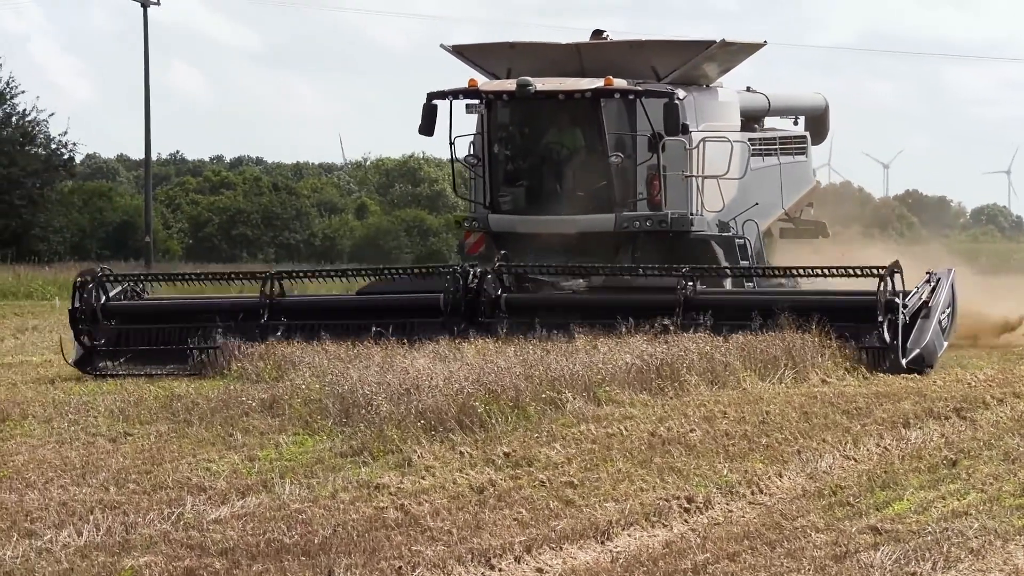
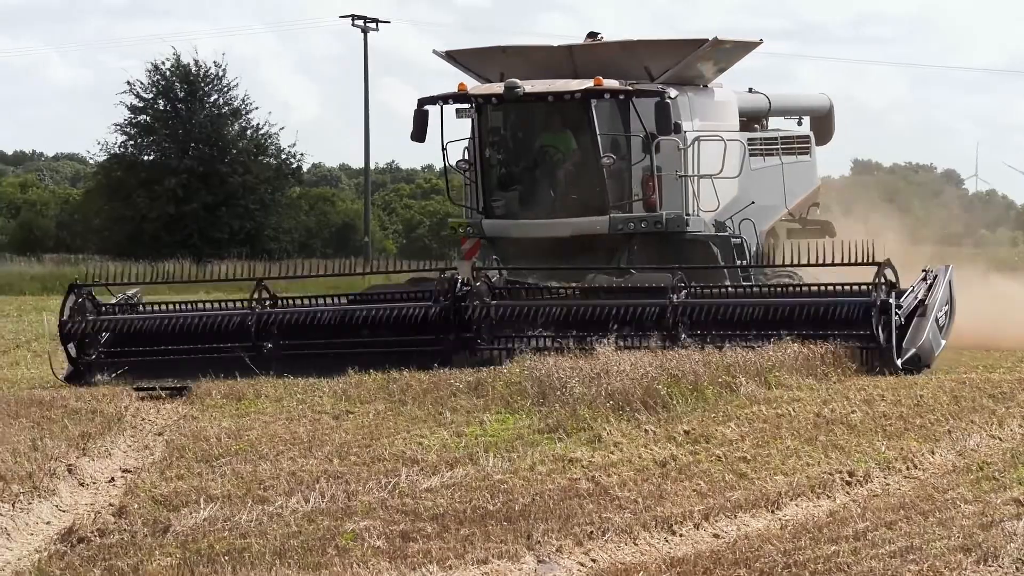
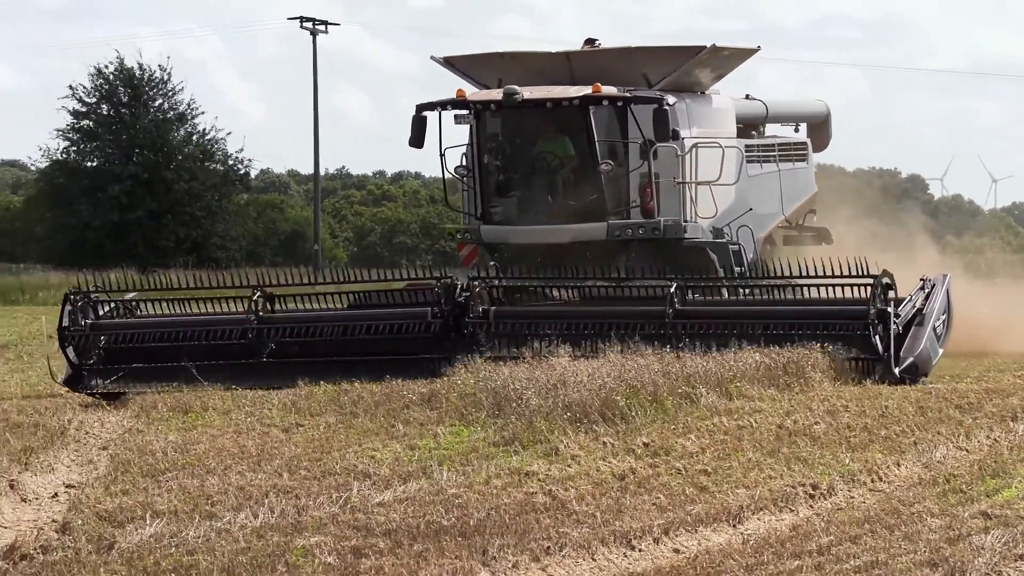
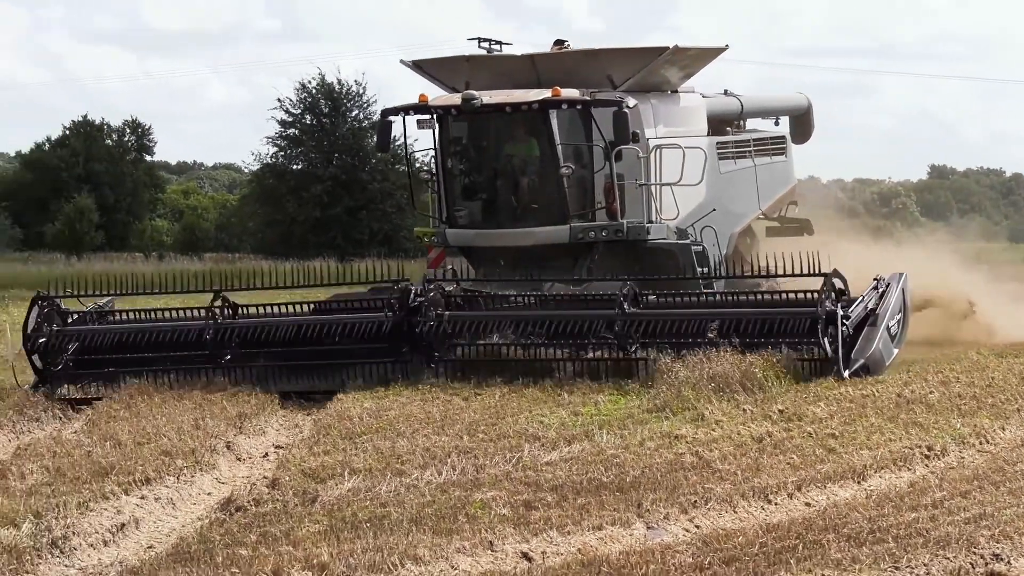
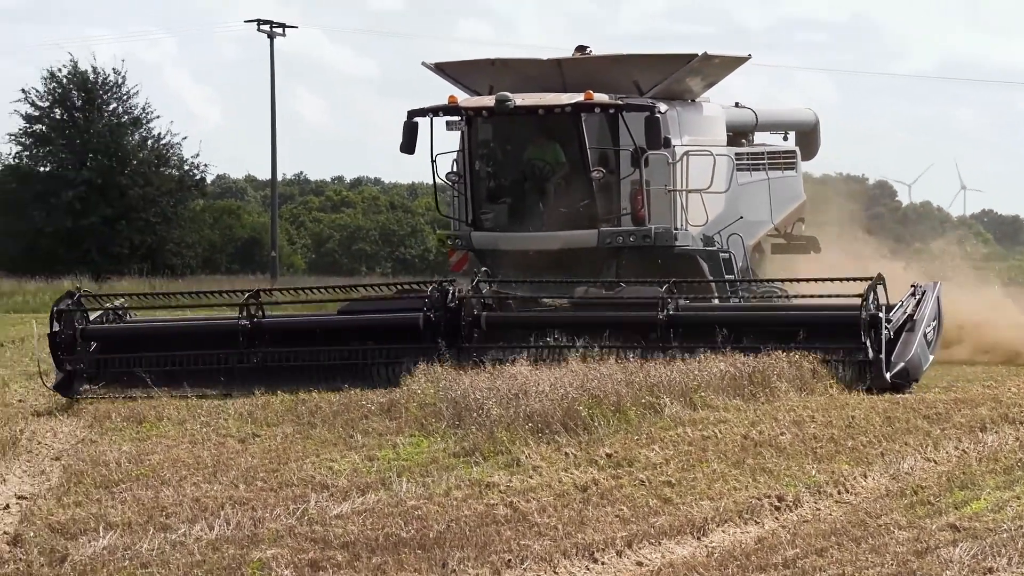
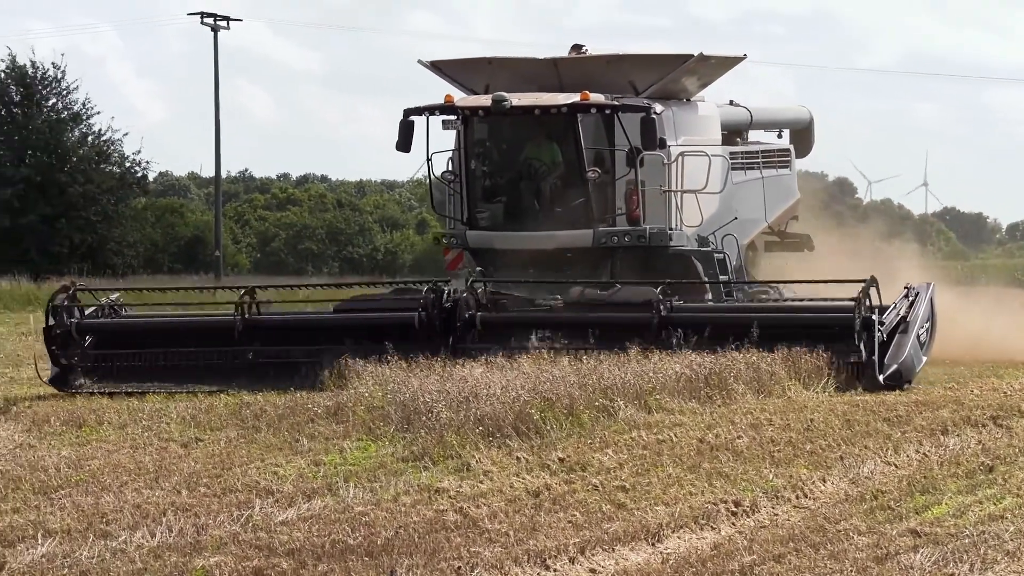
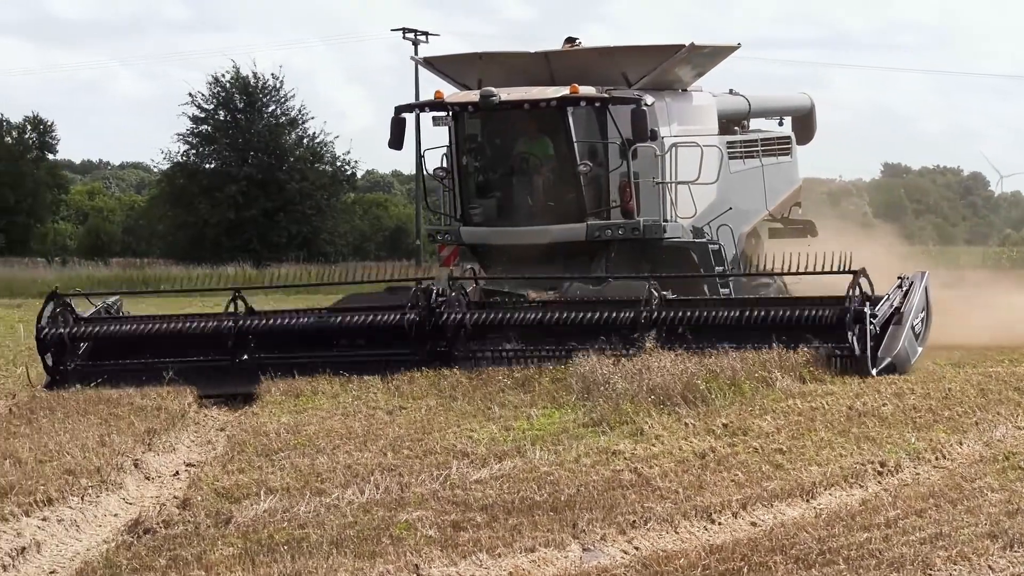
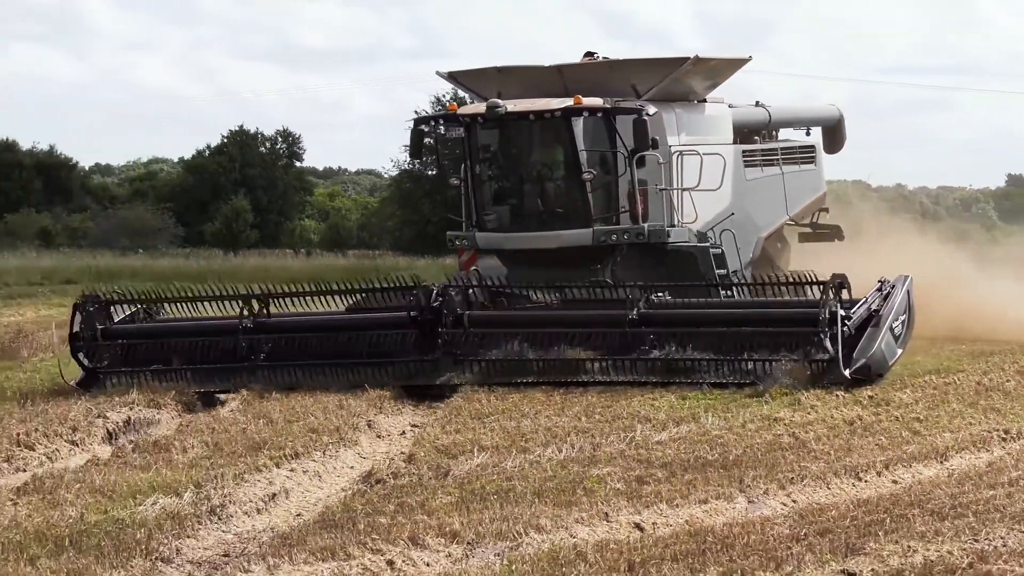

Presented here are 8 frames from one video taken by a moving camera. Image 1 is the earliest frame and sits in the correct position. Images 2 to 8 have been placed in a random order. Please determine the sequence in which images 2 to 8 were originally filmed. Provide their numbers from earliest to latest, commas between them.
6, 5, 3, 2, 7, 4, 8
